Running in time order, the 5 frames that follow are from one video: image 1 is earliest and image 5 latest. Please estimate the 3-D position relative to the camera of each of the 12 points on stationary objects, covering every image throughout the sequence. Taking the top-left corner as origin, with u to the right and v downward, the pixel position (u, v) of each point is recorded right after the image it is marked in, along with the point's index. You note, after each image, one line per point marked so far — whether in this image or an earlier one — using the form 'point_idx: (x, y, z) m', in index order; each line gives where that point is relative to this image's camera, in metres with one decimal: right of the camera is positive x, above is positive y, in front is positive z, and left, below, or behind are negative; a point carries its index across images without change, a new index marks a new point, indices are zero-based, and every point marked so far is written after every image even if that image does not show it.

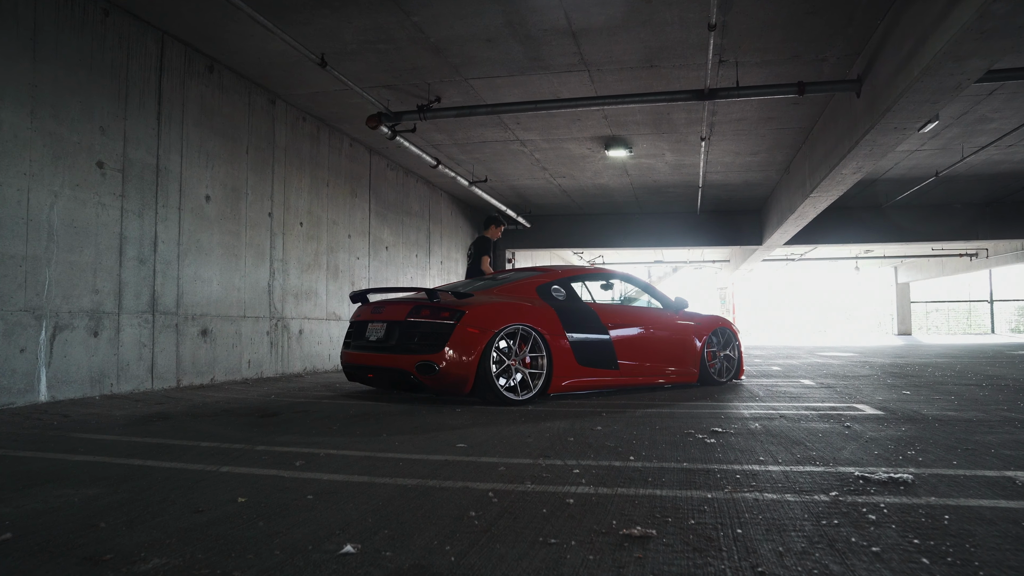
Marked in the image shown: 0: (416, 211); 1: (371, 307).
0: (-2.2, +1.7, +13.1) m
1: (-1.5, -0.2, +6.1) m
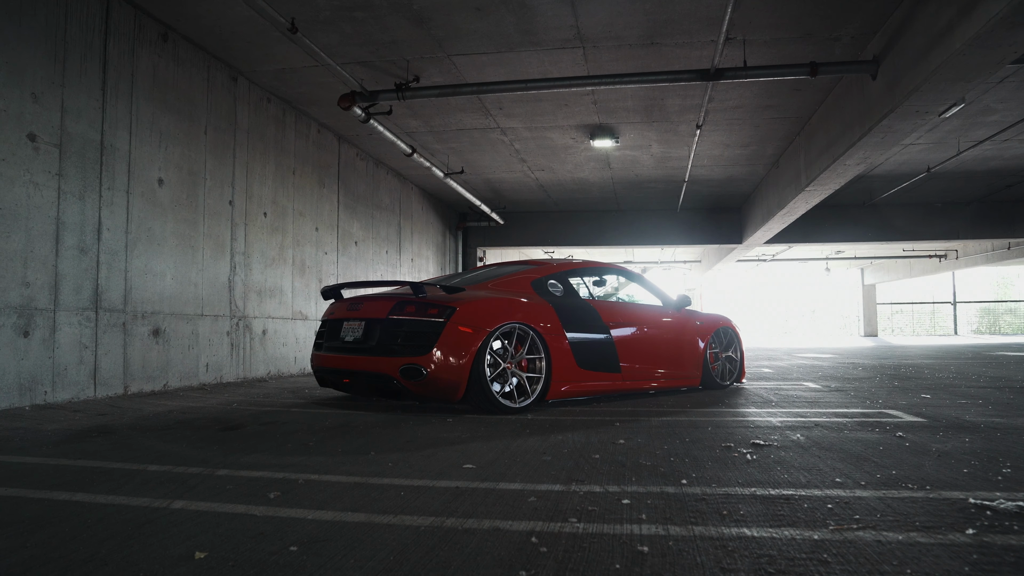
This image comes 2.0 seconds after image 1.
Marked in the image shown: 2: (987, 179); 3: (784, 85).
0: (-2.7, +1.7, +12.5) m
1: (-1.5, -0.1, +5.5) m
2: (+8.5, +2.0, +10.8) m
3: (+3.3, +2.5, +7.2) m
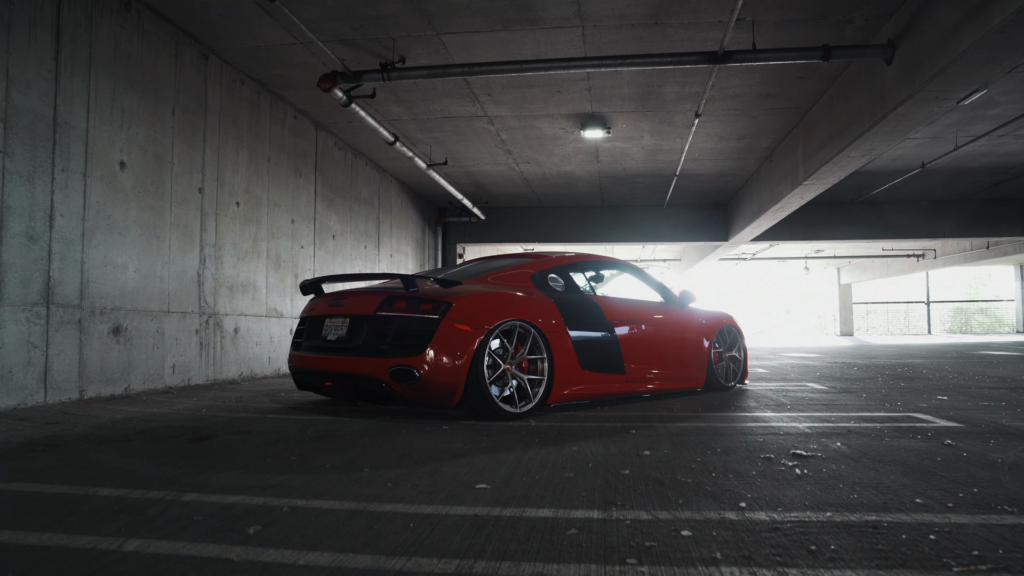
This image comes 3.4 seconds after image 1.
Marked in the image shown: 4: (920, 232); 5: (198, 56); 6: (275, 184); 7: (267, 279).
0: (-3.0, +1.8, +11.9) m
1: (-1.5, -0.1, +5.0) m
2: (+8.3, +2.0, +10.7) m
3: (+3.2, +2.5, +6.9) m
4: (+10.1, +1.4, +15.0) m
5: (-3.7, +2.7, +7.0) m
6: (-3.4, +1.5, +8.5) m
7: (-3.4, +0.1, +8.3) m
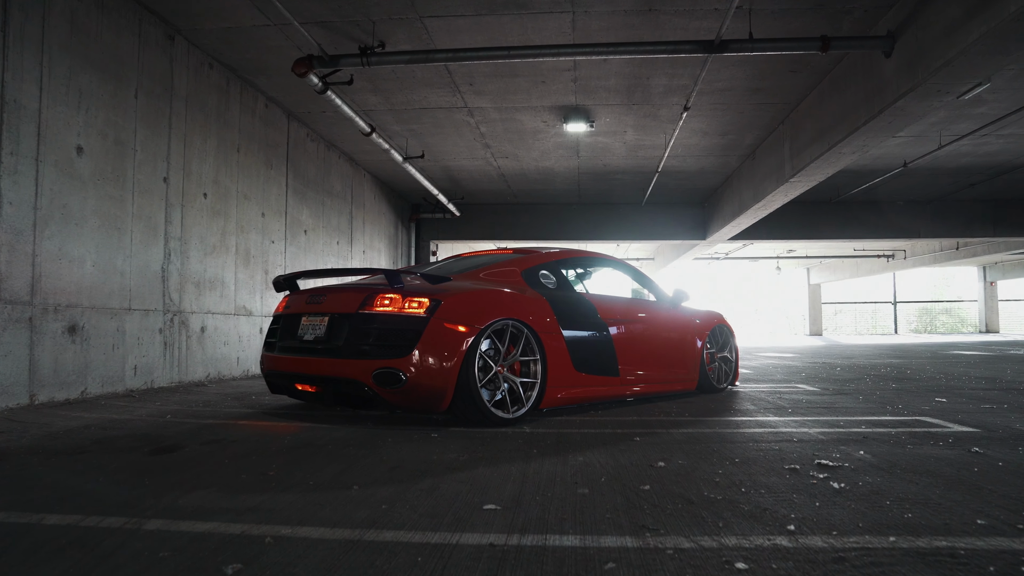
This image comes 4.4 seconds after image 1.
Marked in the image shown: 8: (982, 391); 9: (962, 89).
0: (-3.3, +1.9, +11.5) m
1: (-1.6, -0.1, +4.7) m
2: (+8.0, +2.0, +10.8) m
3: (+3.0, +2.5, +6.8) m
4: (+9.6, +1.4, +15.2) m
5: (-3.8, +2.7, +6.6) m
6: (-3.6, +1.5, +8.1) m
7: (-3.6, +0.2, +7.9) m
8: (+4.4, -1.0, +5.7) m
9: (+3.9, +1.7, +5.2) m
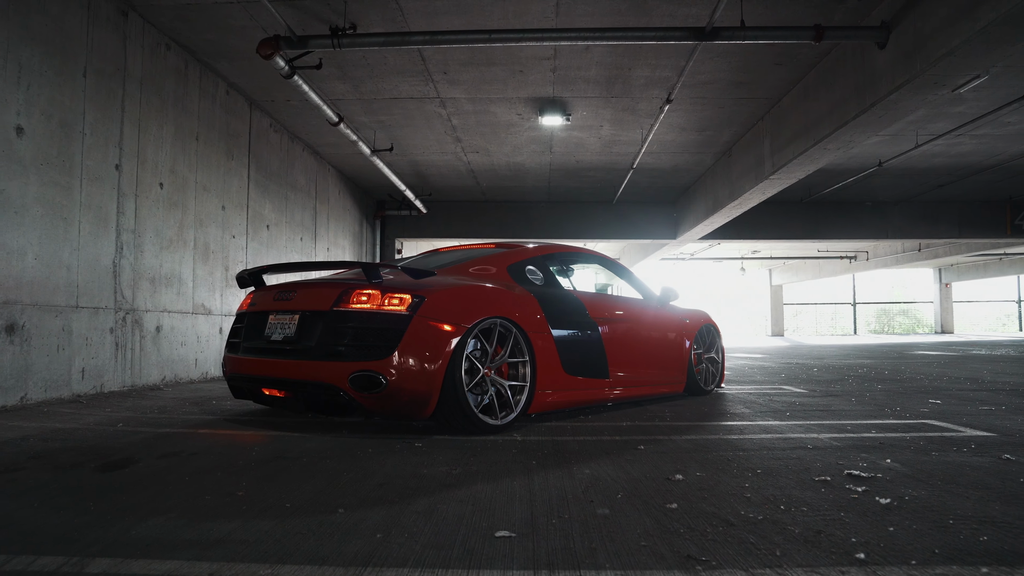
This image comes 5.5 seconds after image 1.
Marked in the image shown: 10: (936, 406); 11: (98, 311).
0: (-3.8, +1.9, +11.0) m
1: (-1.7, 0.0, +4.3) m
2: (+7.5, +2.0, +11.0) m
3: (+2.8, +2.5, +6.7) m
4: (+8.9, +1.4, +15.4) m
5: (-4.0, +2.8, +6.0) m
6: (-3.9, +1.6, +7.6) m
7: (-3.9, +0.2, +7.4) m
8: (+4.3, -1.0, +5.6) m
9: (+3.8, +1.7, +5.2) m
10: (+3.3, -0.9, +4.8) m
11: (-3.9, -0.2, +5.6) m
